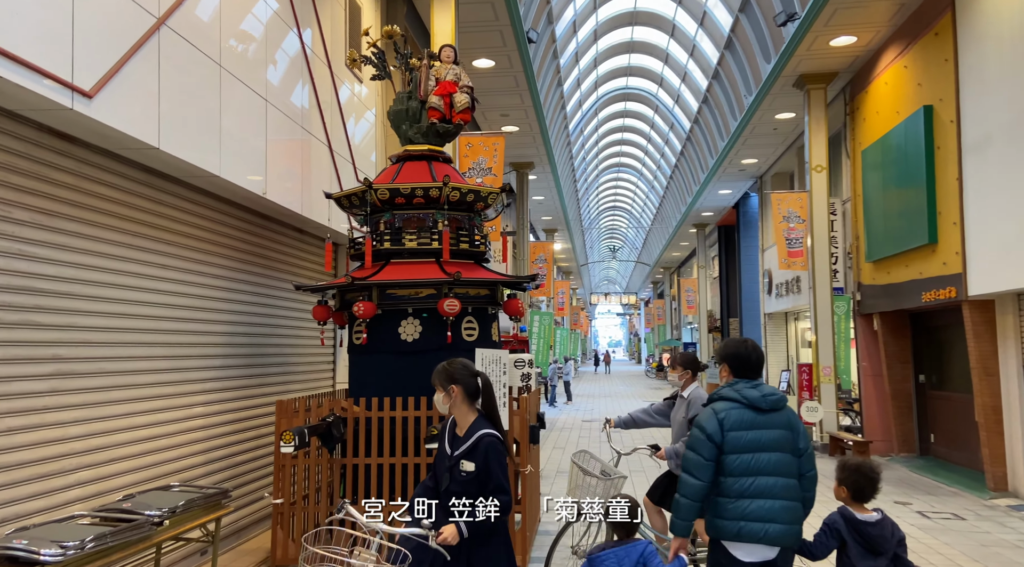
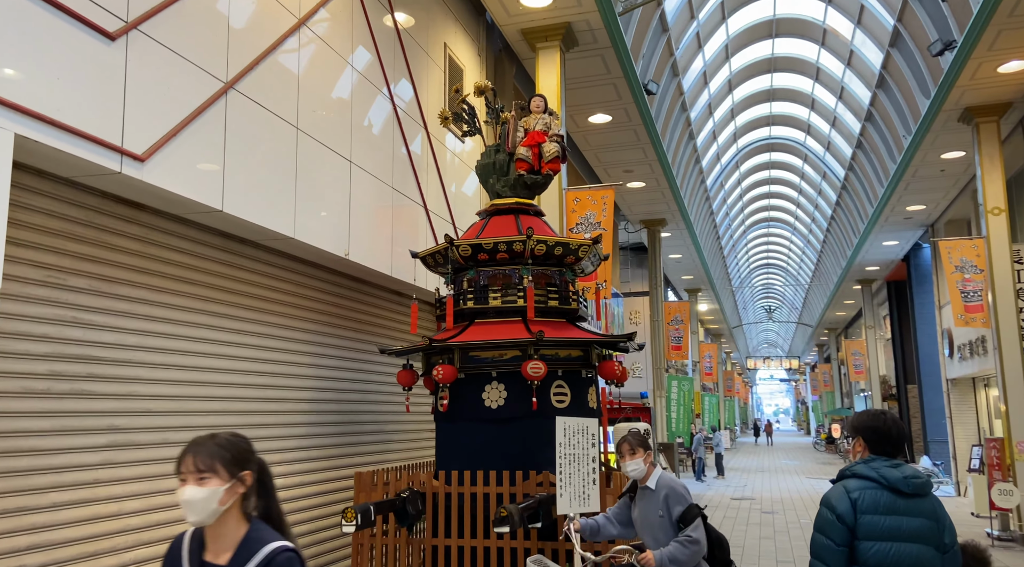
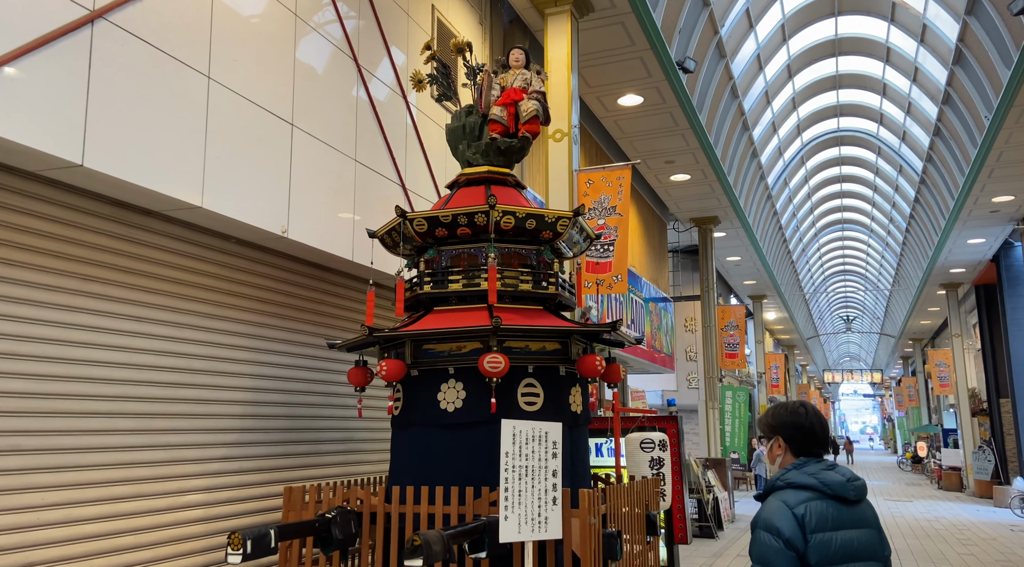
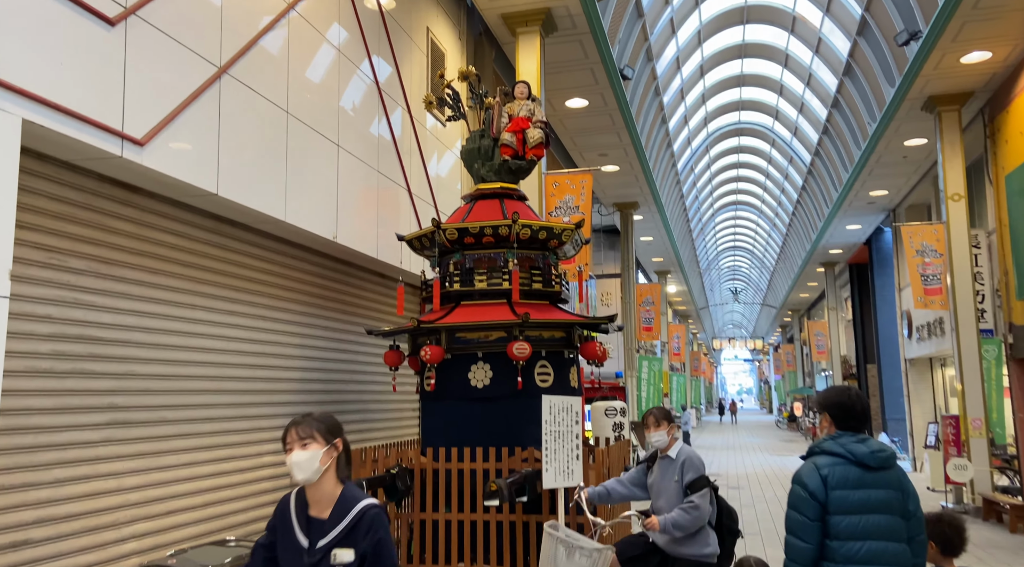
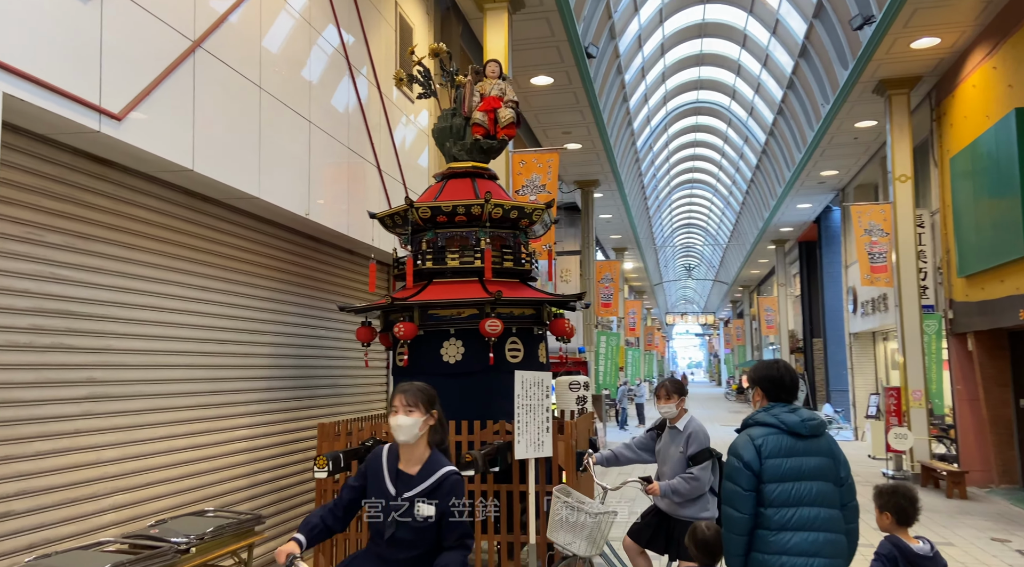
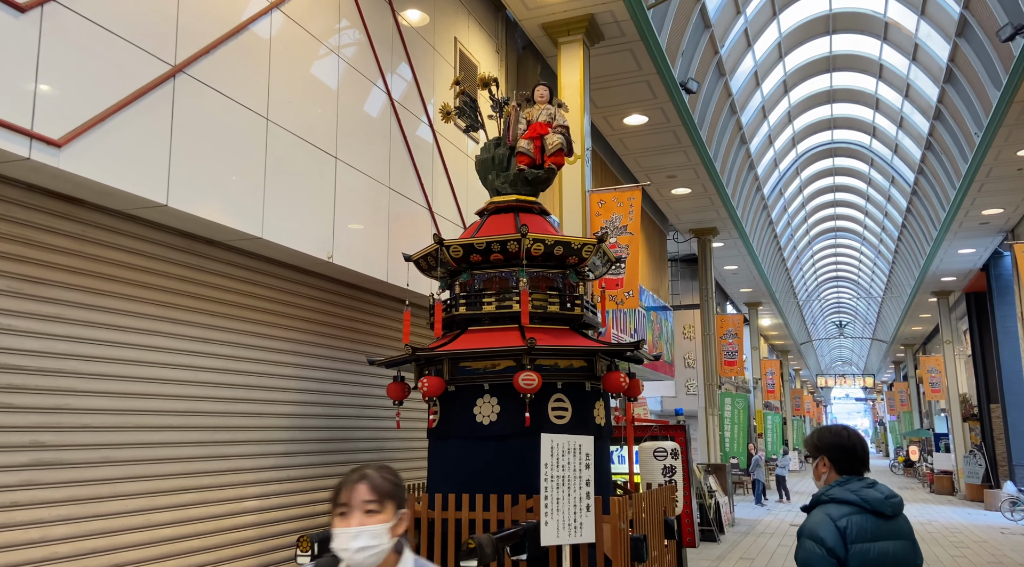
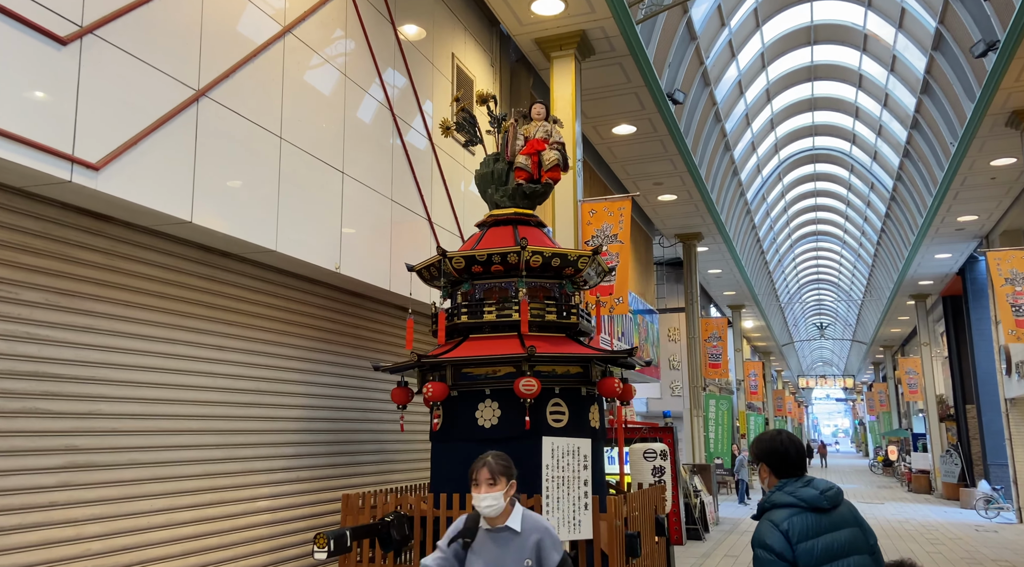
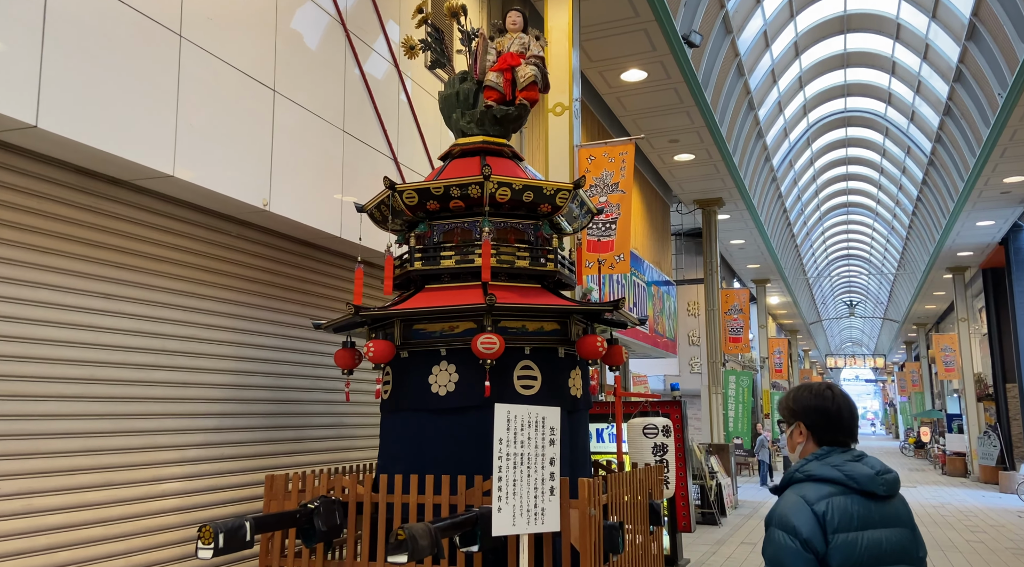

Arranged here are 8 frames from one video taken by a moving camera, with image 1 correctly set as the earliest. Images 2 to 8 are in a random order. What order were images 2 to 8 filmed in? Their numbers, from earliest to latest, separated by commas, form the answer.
5, 4, 2, 7, 6, 3, 8
